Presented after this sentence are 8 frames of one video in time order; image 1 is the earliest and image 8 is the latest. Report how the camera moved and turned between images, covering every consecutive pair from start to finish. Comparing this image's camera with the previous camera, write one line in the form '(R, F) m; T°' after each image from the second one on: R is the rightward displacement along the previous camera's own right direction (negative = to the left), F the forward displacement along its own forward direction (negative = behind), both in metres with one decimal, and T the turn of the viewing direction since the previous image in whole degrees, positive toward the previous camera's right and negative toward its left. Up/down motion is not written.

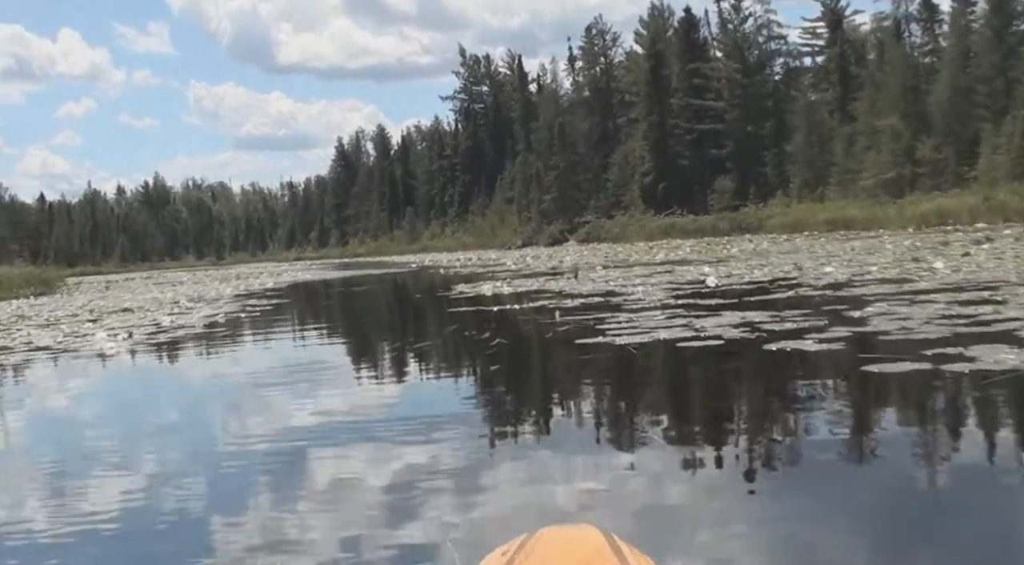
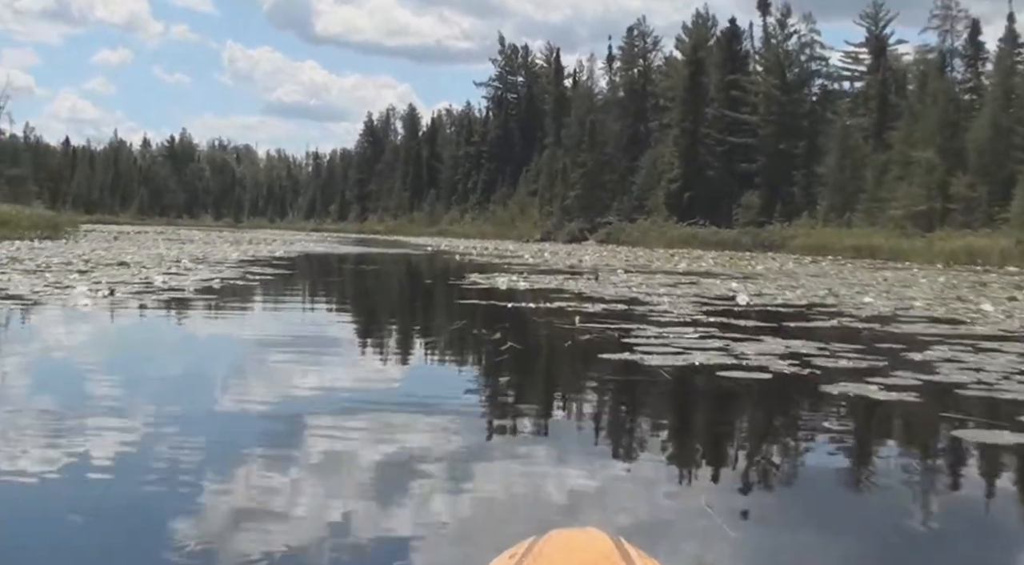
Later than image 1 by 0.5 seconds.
(0.0, +0.2) m; -1°
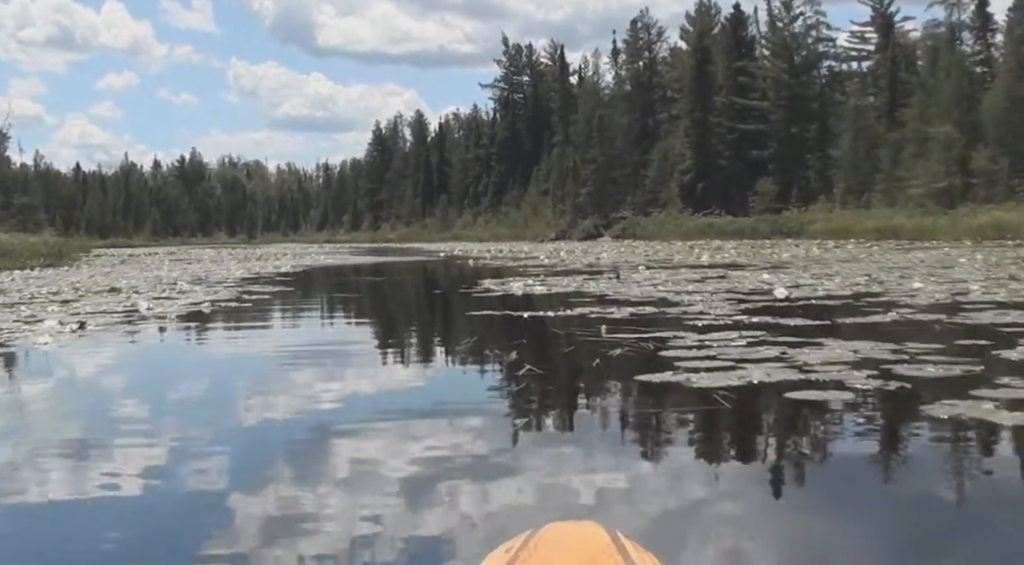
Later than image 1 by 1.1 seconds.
(0.0, +0.2) m; -1°
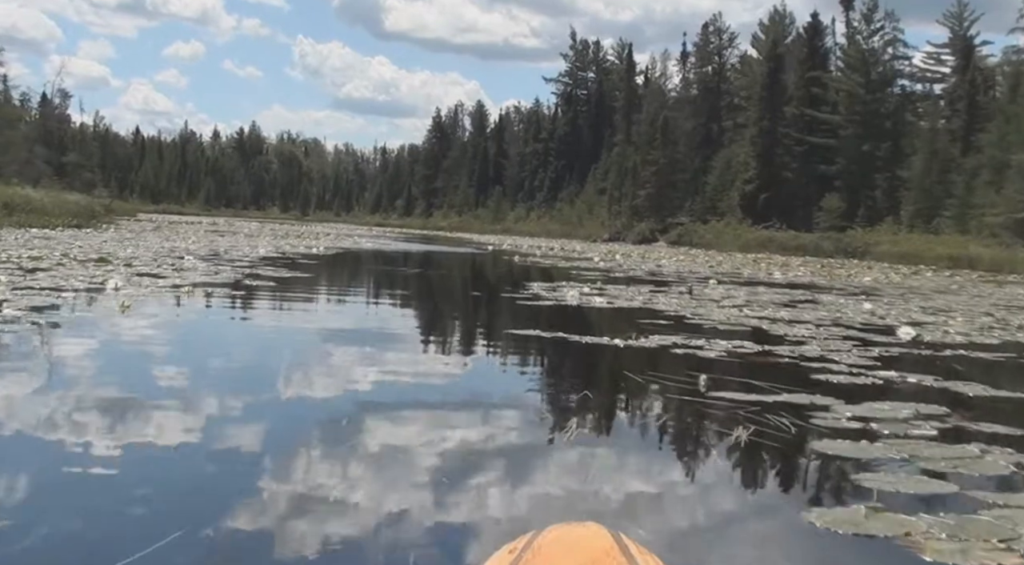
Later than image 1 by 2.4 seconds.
(0.0, +0.5) m; -2°
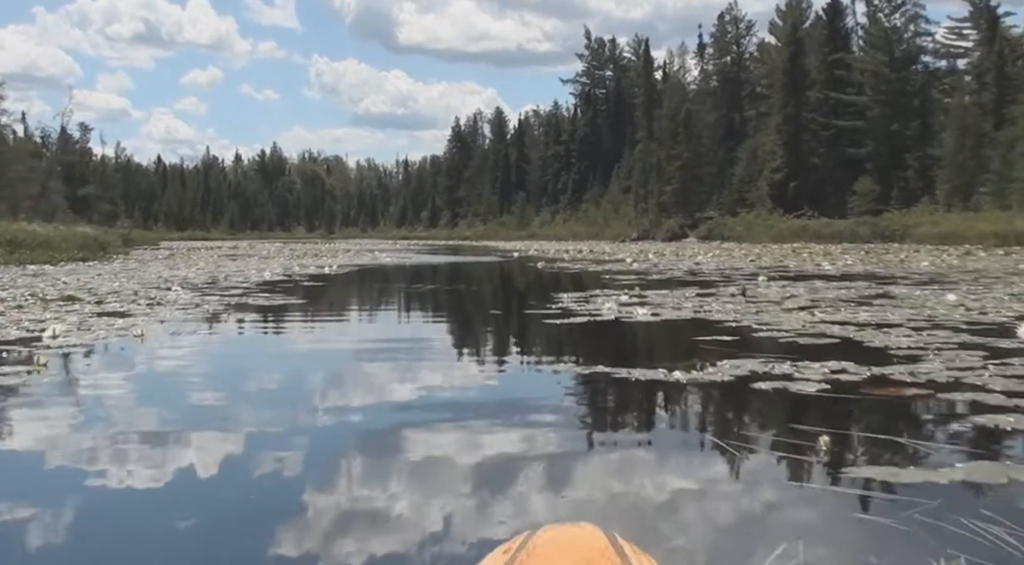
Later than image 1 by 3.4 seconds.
(0.0, +0.4) m; -1°
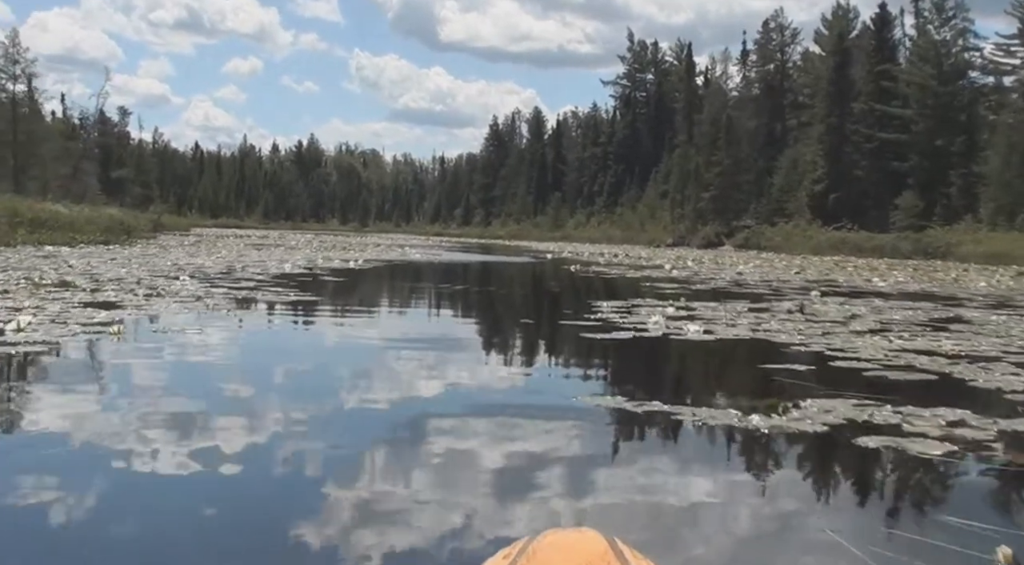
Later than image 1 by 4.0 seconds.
(0.0, +0.2) m; -1°
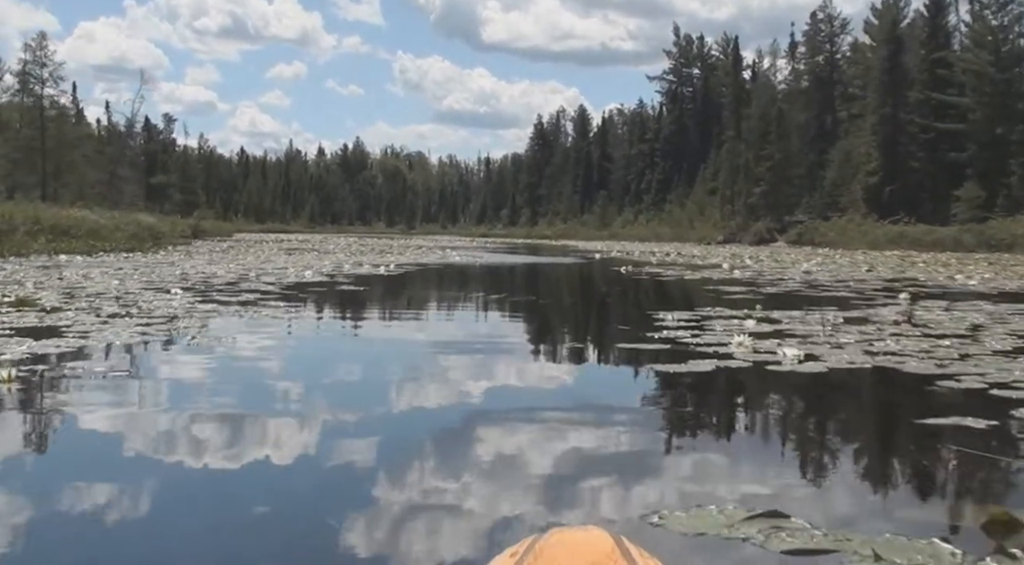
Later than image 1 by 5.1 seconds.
(0.0, +0.4) m; -2°
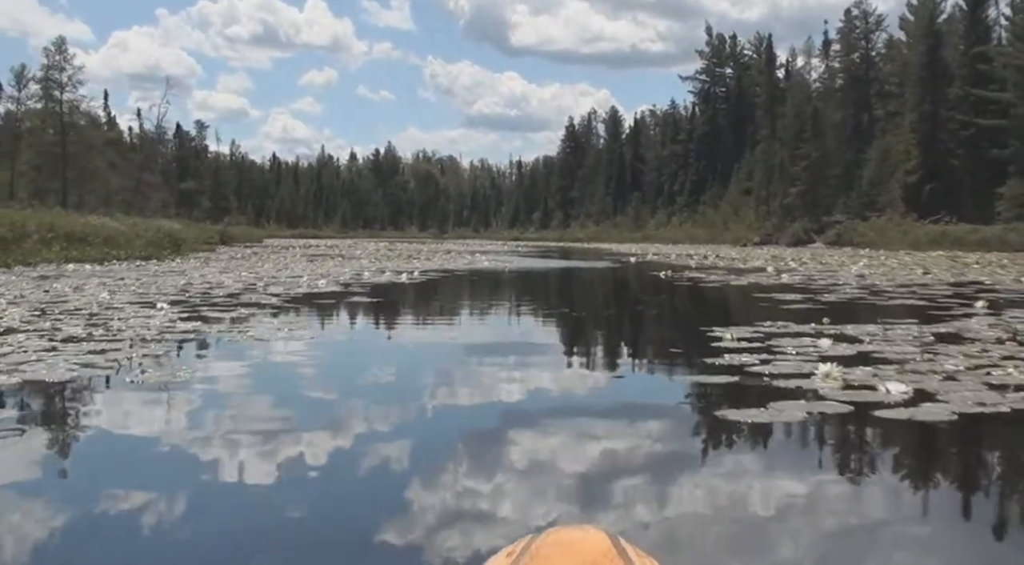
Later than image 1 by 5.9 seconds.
(0.0, +0.3) m; -1°
